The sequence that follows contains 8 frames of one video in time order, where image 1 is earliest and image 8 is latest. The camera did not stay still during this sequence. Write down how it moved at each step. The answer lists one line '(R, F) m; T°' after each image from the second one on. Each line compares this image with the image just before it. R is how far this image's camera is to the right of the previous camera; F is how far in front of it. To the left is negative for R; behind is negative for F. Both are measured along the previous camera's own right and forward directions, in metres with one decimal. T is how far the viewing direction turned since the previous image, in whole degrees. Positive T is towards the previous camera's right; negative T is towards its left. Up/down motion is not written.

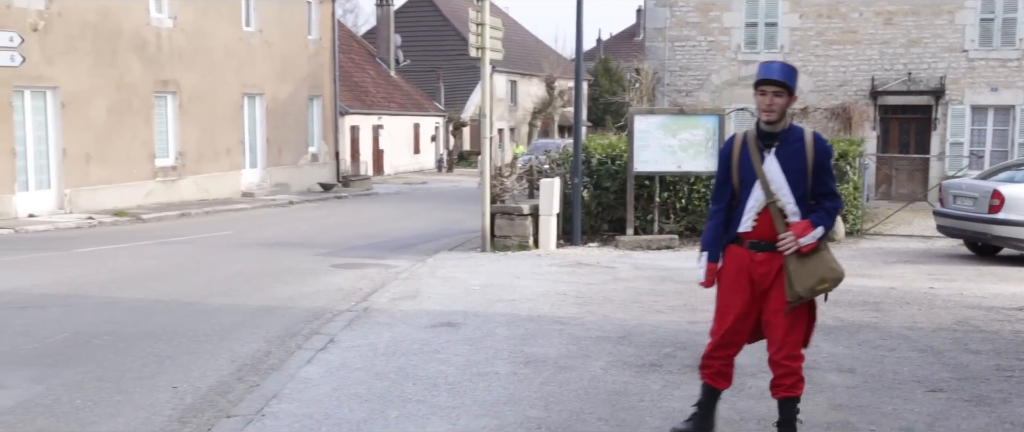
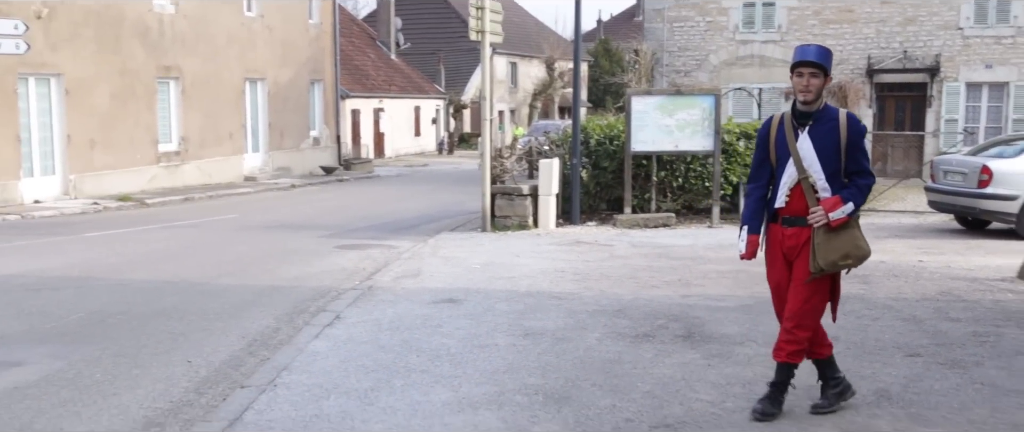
(0.0, -0.3) m; 0°
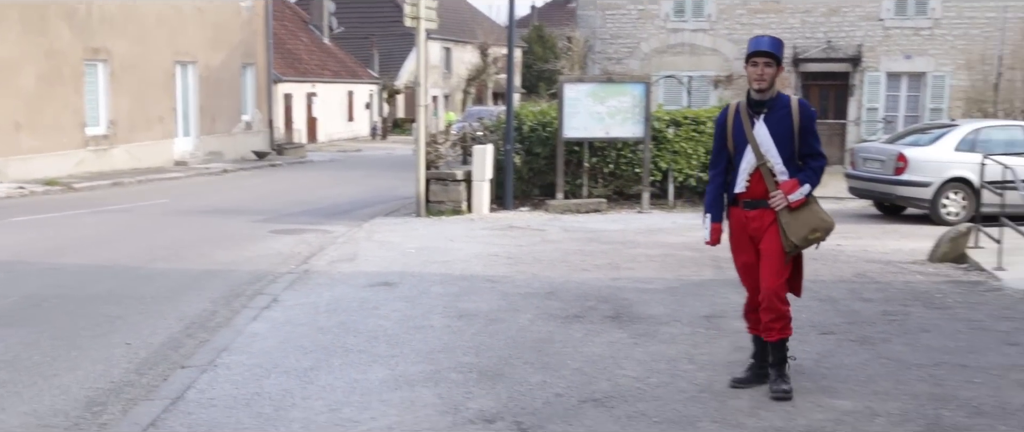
(0.0, -0.2) m; +4°
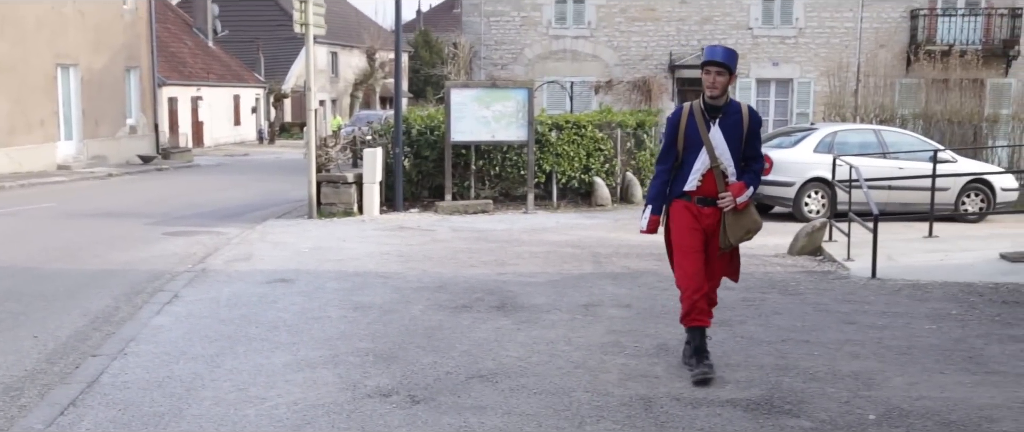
(0.0, -0.5) m; +6°
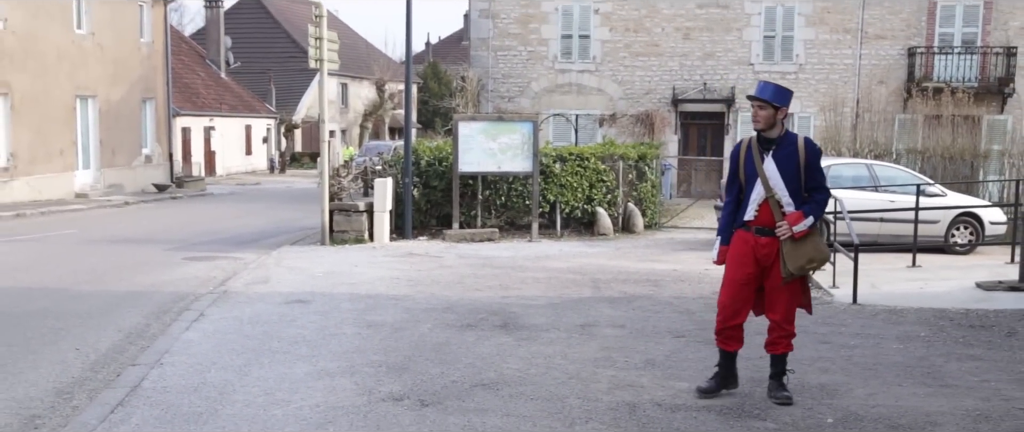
(0.0, -0.6) m; 0°
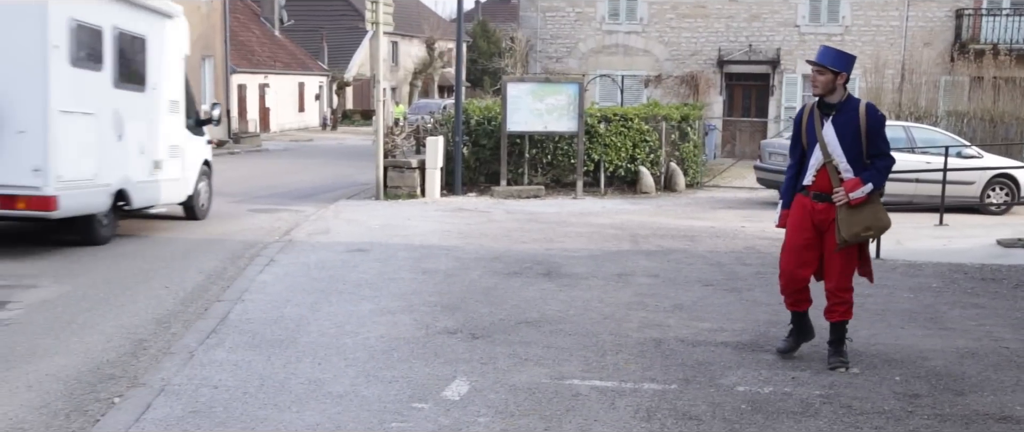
(0.0, -0.7) m; -2°
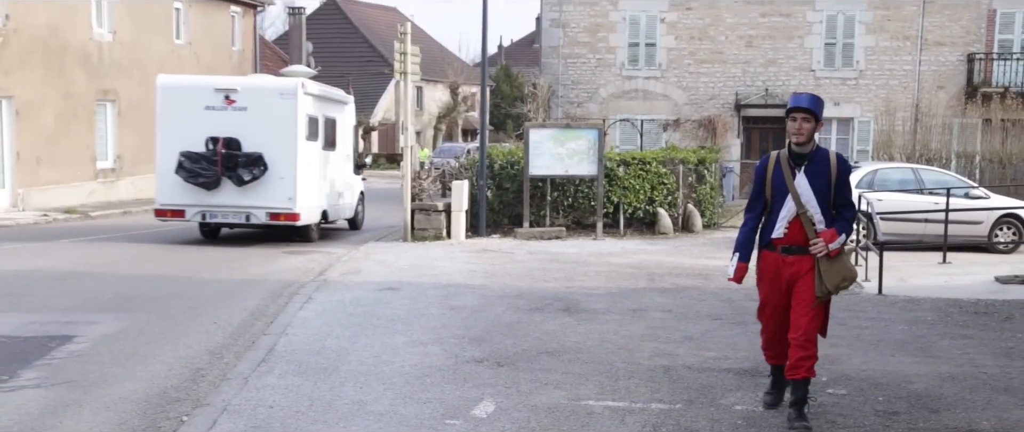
(0.0, -0.6) m; -1°
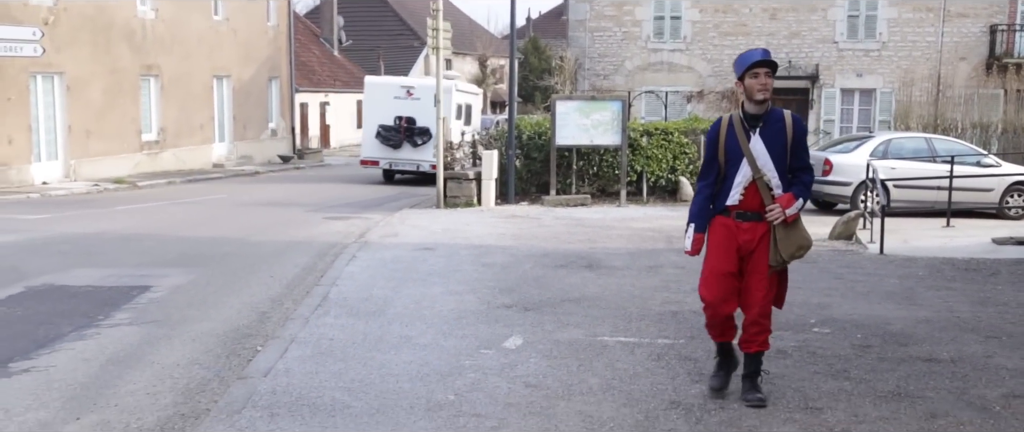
(0.0, -0.9) m; -2°
